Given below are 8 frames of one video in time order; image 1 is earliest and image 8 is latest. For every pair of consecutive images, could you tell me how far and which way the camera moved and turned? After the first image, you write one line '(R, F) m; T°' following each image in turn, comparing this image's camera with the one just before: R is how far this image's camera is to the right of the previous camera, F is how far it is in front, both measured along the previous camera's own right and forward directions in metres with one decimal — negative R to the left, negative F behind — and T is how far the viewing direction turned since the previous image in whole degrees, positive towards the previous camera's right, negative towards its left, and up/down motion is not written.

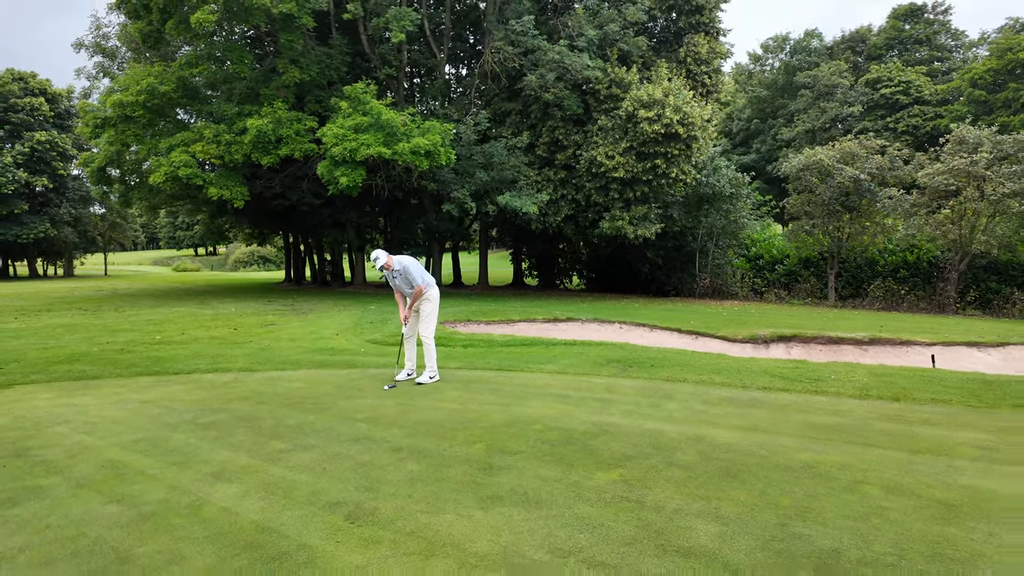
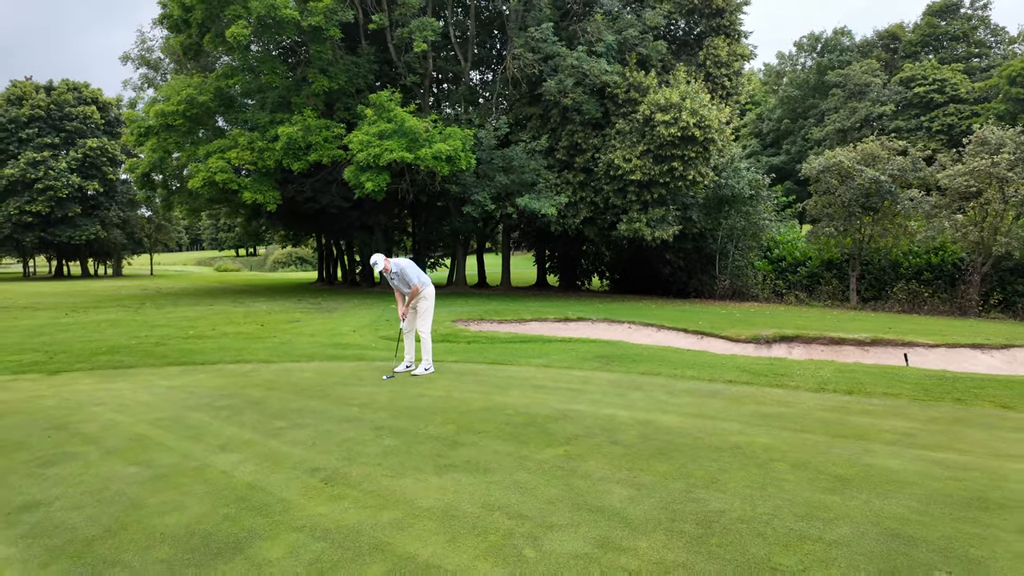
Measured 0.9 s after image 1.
(+0.5, -0.5) m; -3°
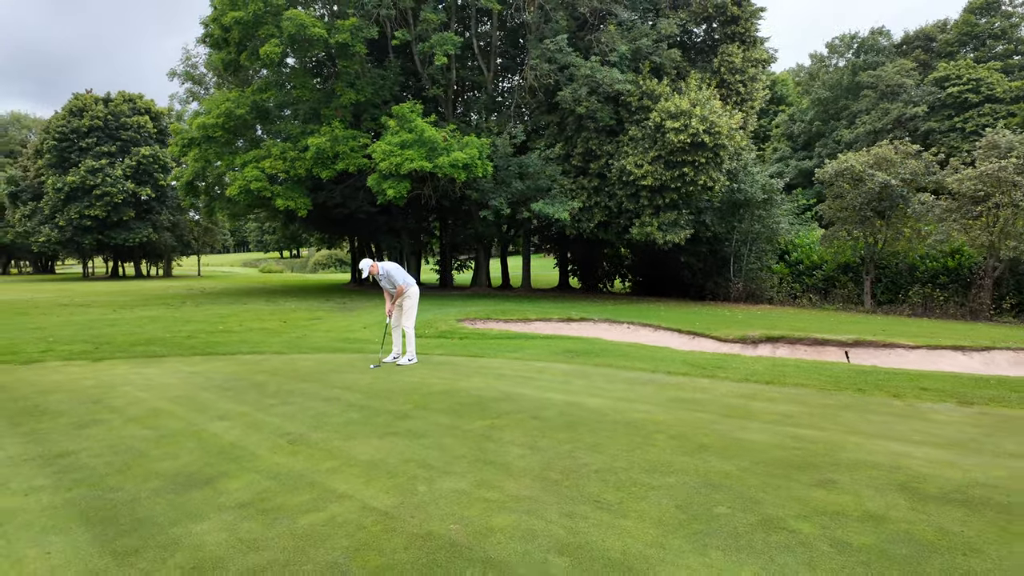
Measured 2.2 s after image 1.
(+0.9, -0.8) m; -4°
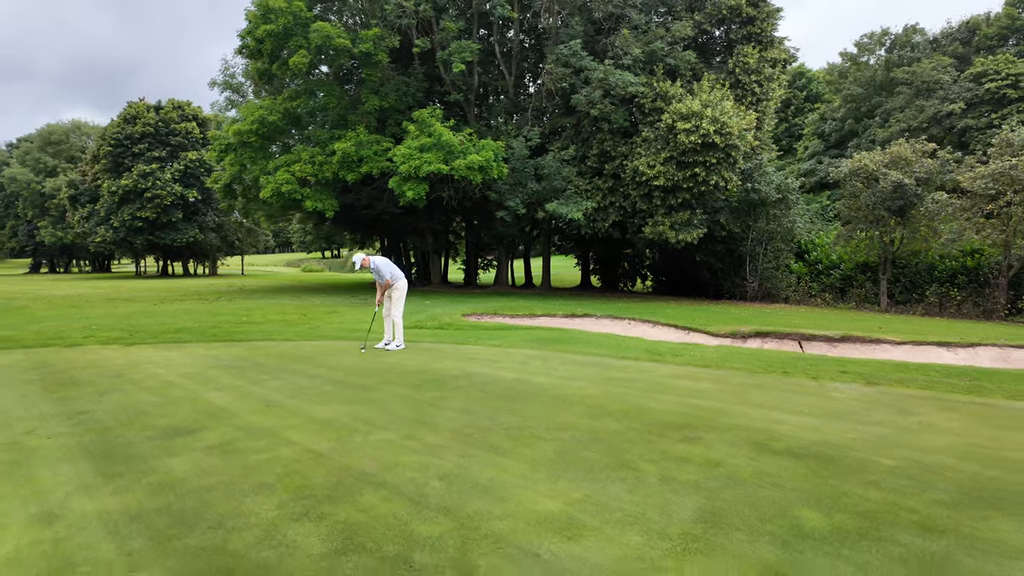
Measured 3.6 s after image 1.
(+0.9, -0.7) m; -4°
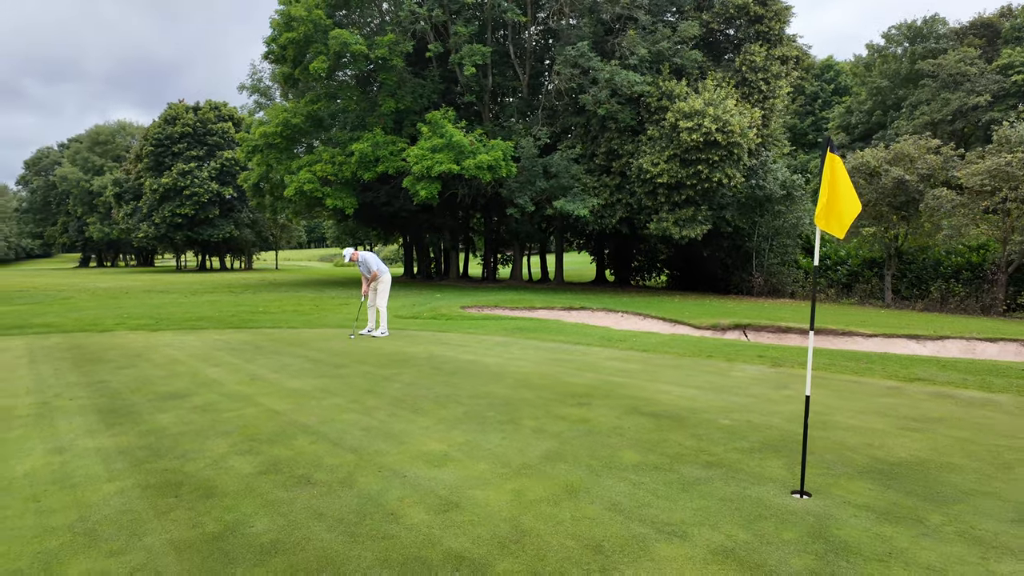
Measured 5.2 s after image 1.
(+0.9, -0.8) m; -3°
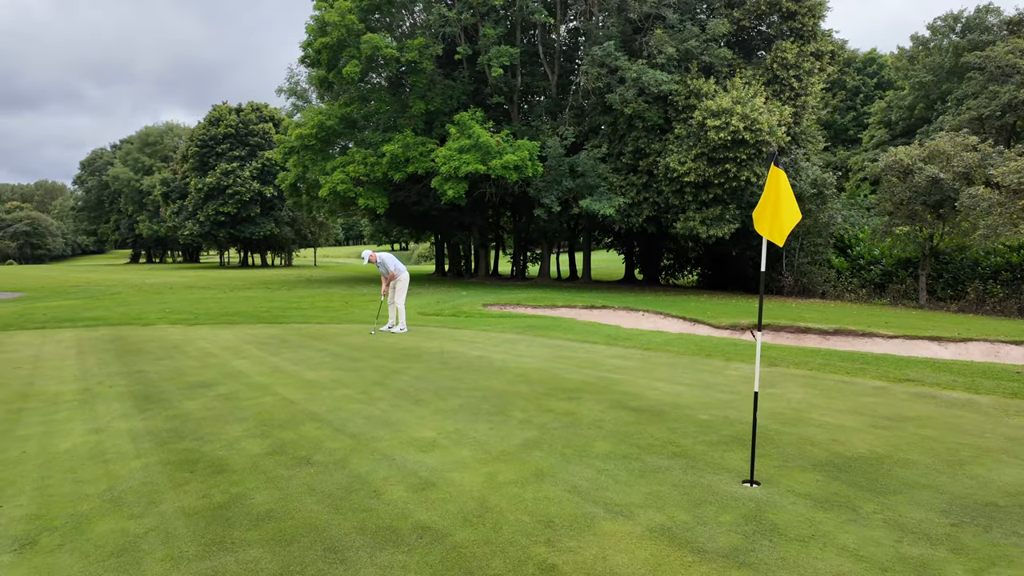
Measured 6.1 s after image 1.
(+0.4, -0.3) m; -3°
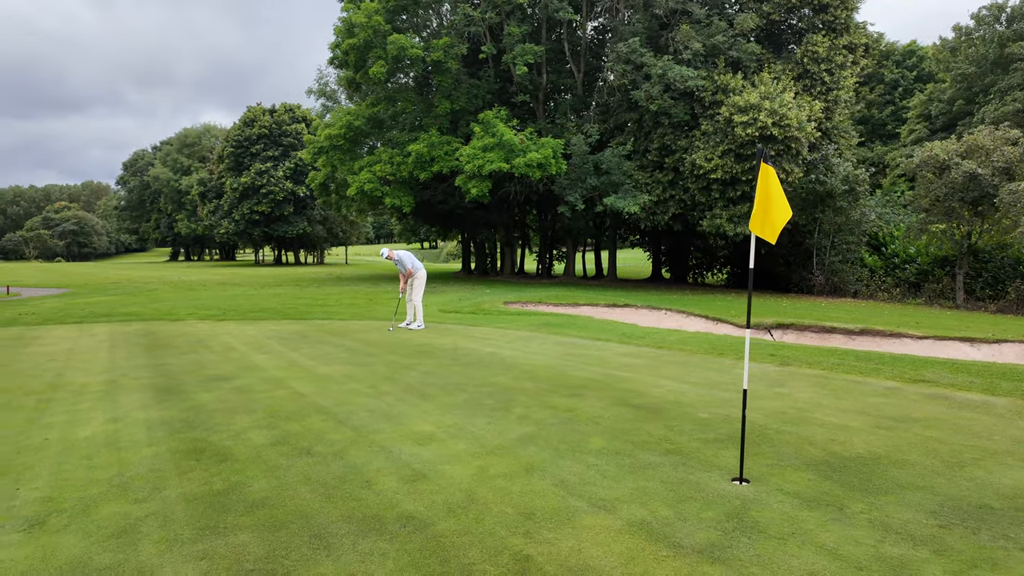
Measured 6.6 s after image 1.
(+0.2, 0.0) m; -3°
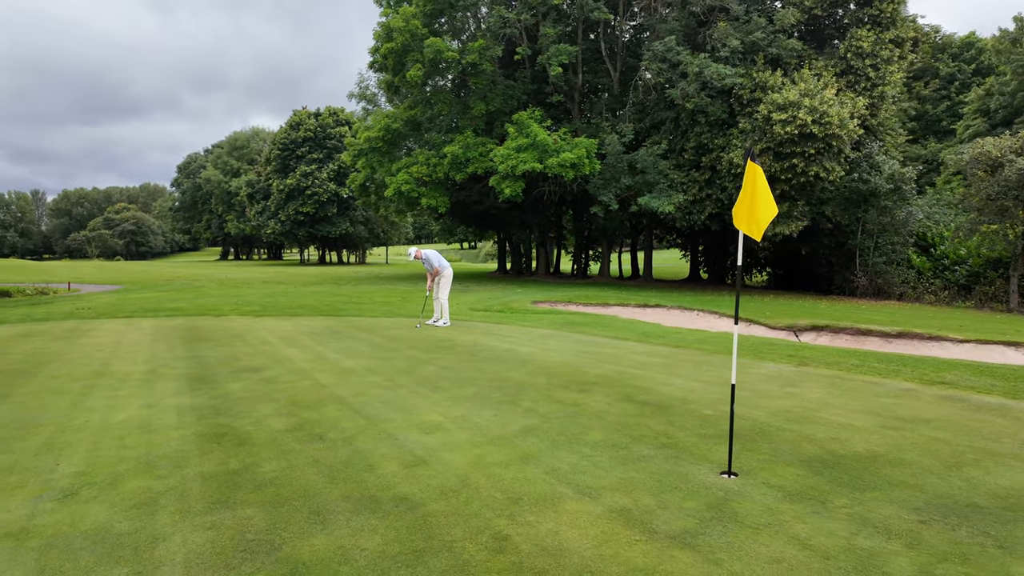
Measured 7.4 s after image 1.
(+0.3, -0.1) m; -4°
